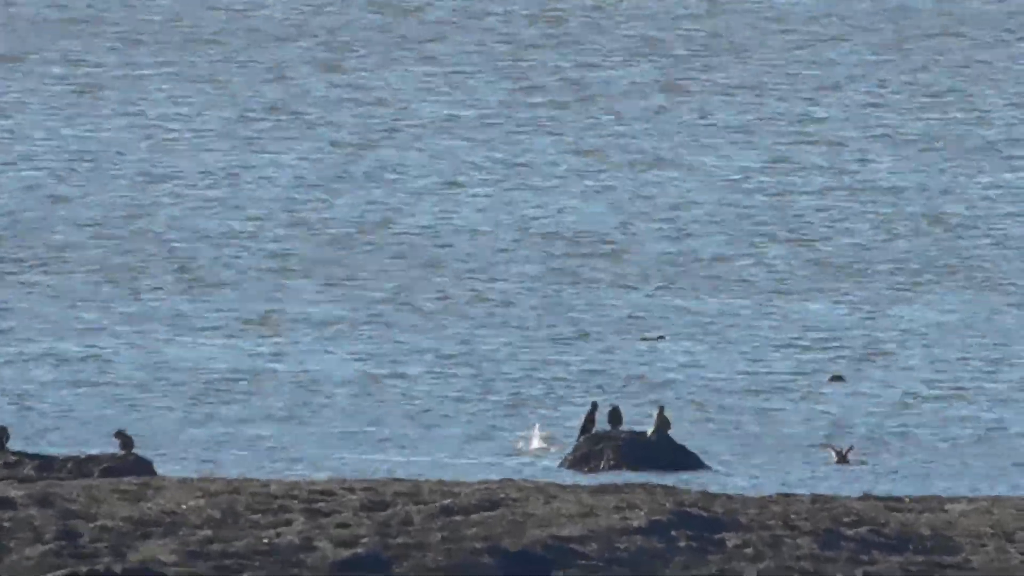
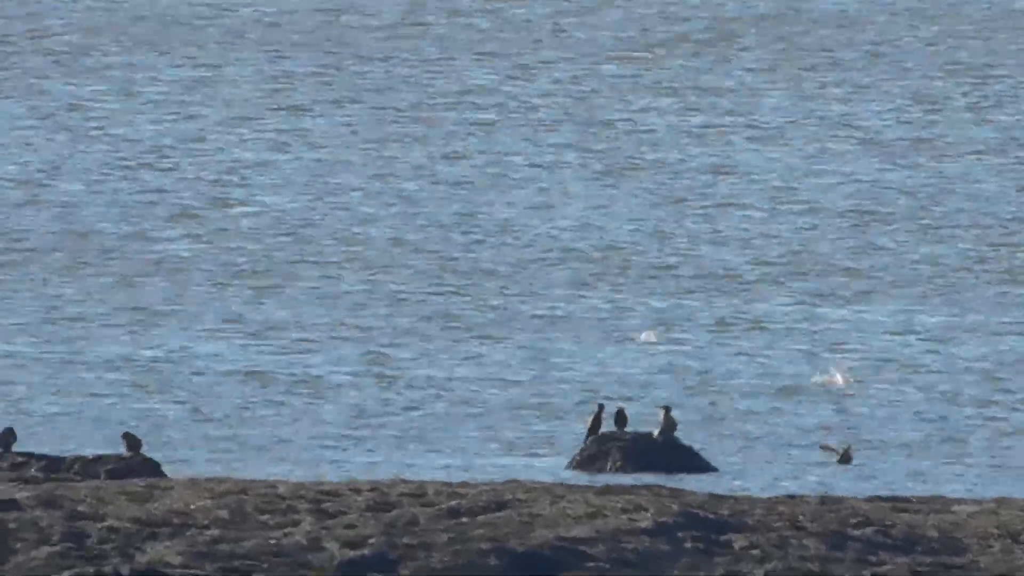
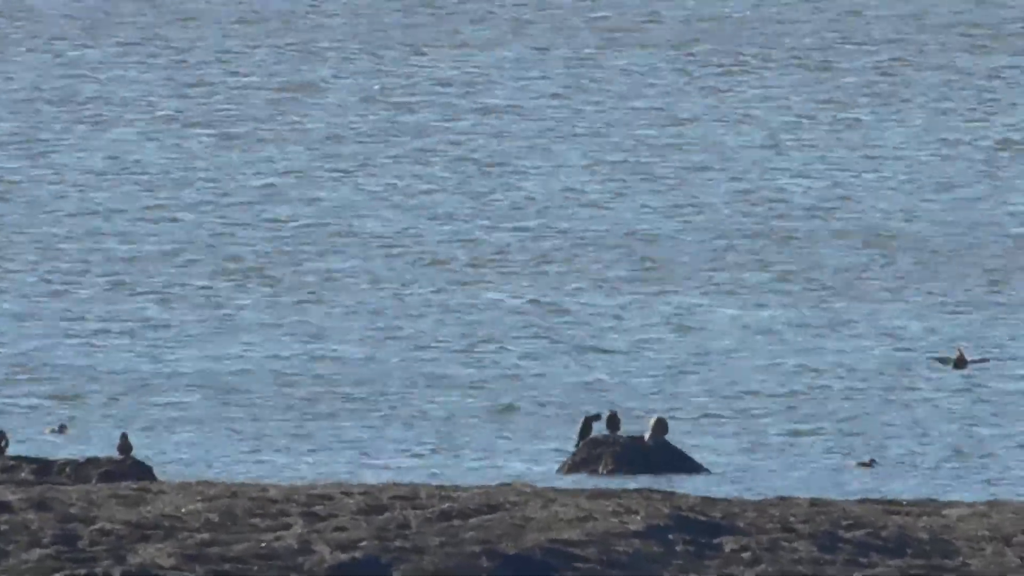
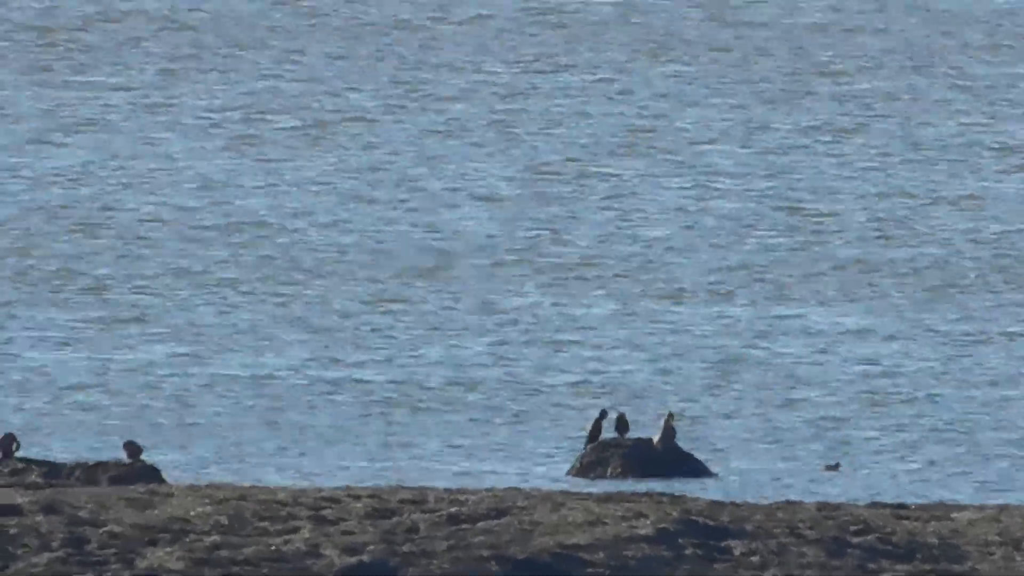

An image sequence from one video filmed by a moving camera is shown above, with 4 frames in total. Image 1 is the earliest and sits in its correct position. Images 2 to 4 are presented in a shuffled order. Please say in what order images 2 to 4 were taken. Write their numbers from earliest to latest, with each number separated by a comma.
2, 4, 3
